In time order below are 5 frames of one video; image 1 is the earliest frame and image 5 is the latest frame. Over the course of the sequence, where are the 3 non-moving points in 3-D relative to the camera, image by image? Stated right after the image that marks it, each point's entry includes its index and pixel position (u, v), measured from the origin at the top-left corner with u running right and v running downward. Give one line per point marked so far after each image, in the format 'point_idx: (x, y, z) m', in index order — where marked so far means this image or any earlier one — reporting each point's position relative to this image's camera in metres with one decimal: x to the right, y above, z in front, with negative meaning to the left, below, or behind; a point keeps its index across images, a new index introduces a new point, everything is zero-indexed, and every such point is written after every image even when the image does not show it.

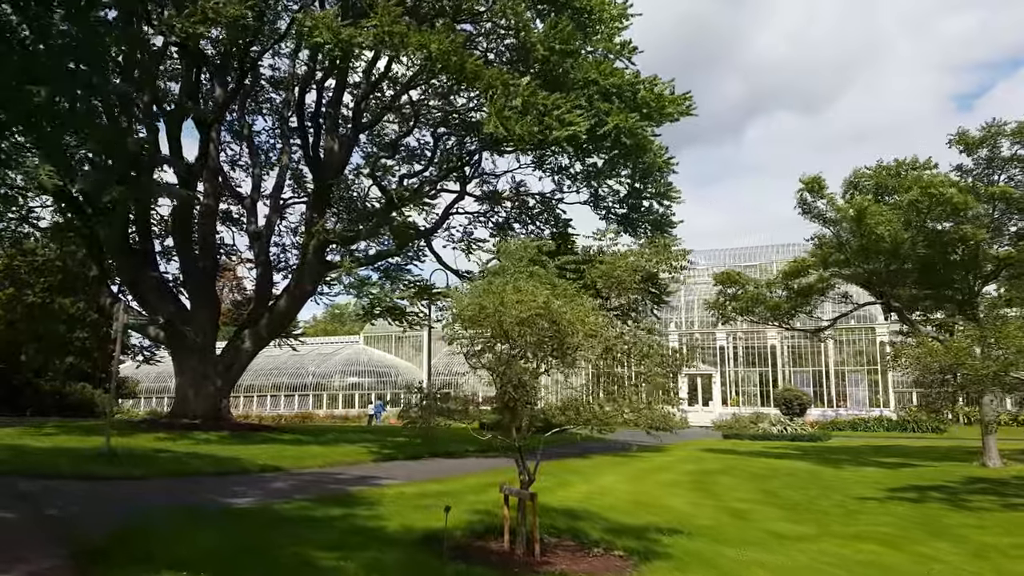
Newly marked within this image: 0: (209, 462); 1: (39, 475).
0: (-5.5, -3.2, +13.7) m
1: (-7.2, -2.9, +11.3) m
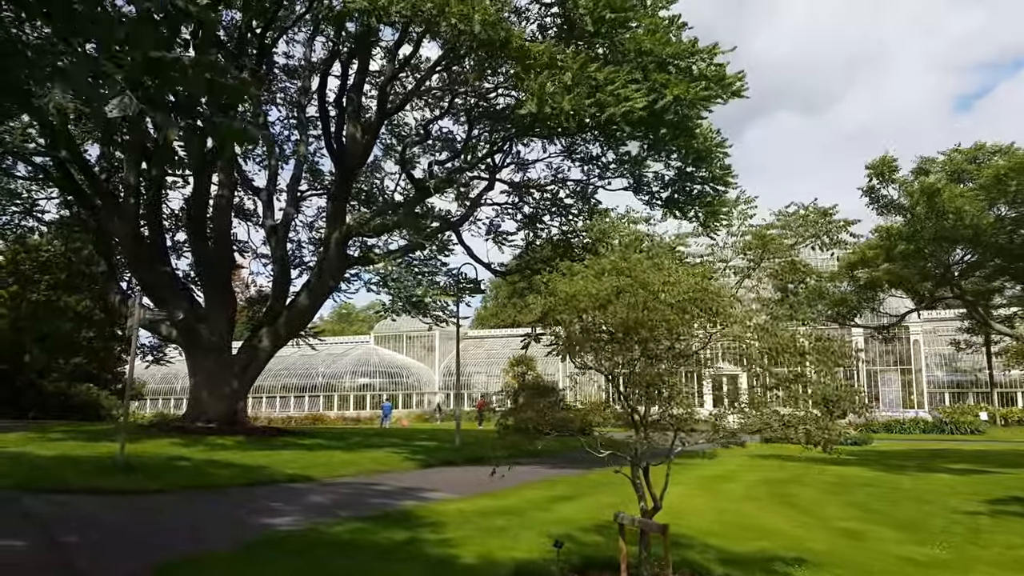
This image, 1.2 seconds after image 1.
0: (-4.6, -3.1, +12.5) m
1: (-6.3, -2.7, +10.1) m
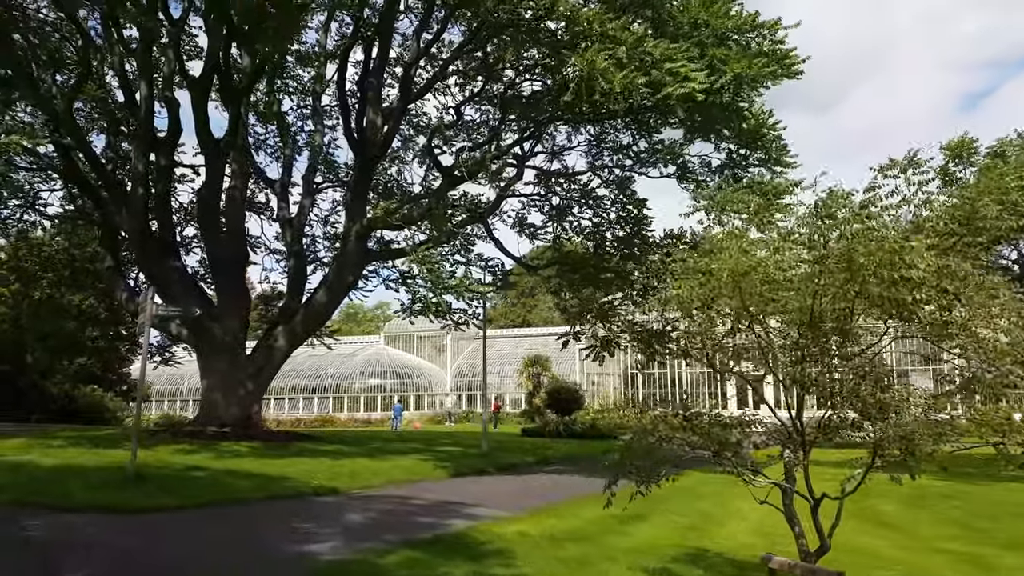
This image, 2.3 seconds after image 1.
0: (-3.9, -3.0, +11.3) m
1: (-5.5, -2.6, +9.0) m
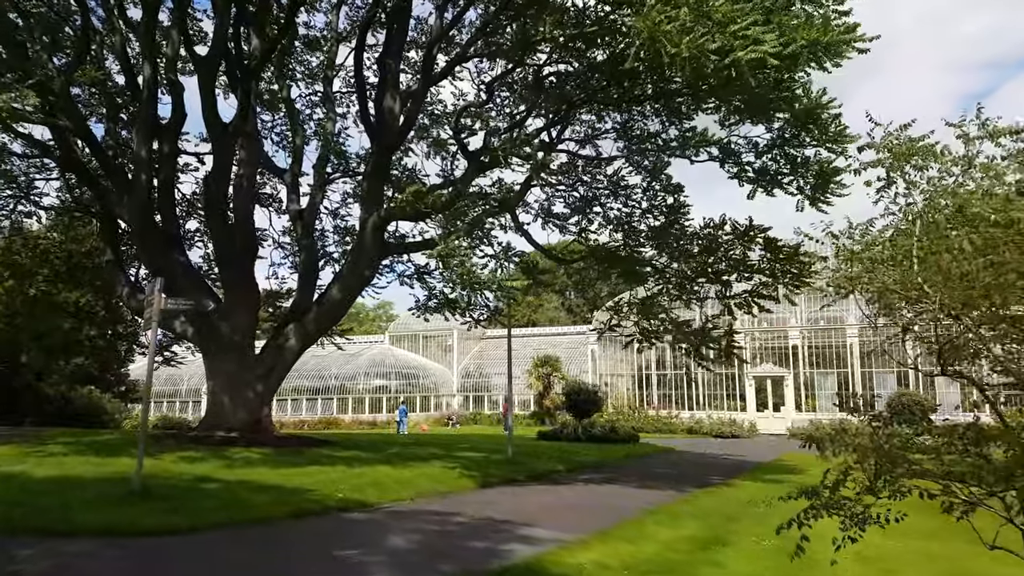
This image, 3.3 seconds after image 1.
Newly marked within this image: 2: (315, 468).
0: (-3.2, -2.9, +10.2) m
1: (-4.9, -2.5, +7.8) m
2: (-3.7, -3.4, +13.7) m
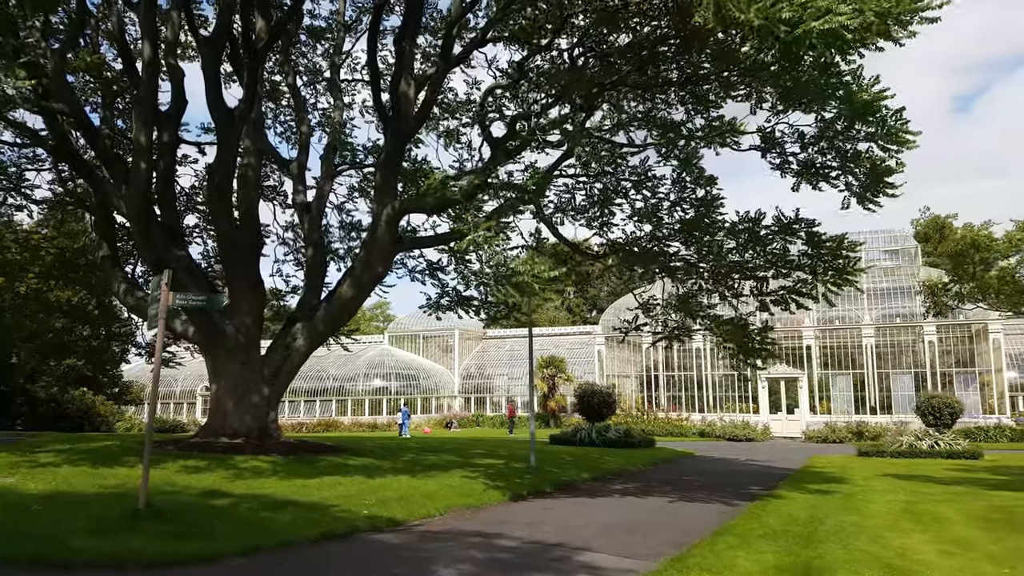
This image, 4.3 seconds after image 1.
0: (-2.7, -2.8, +9.1) m
1: (-4.3, -2.4, +6.8) m
2: (-3.2, -3.3, +12.7) m
